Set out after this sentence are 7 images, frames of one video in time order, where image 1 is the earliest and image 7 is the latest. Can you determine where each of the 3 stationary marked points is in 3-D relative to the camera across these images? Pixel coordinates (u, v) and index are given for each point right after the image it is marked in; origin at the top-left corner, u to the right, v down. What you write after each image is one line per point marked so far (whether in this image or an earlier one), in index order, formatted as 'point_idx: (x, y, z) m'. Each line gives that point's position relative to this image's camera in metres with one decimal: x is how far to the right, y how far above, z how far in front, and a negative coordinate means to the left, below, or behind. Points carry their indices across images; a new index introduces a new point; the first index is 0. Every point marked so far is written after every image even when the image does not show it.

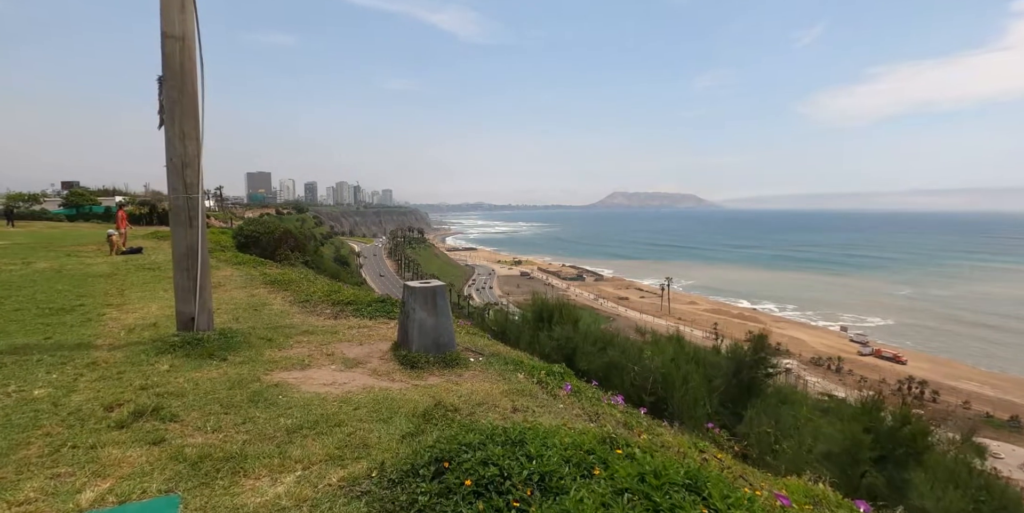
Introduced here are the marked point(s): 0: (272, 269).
0: (-7.1, -0.5, +14.7) m
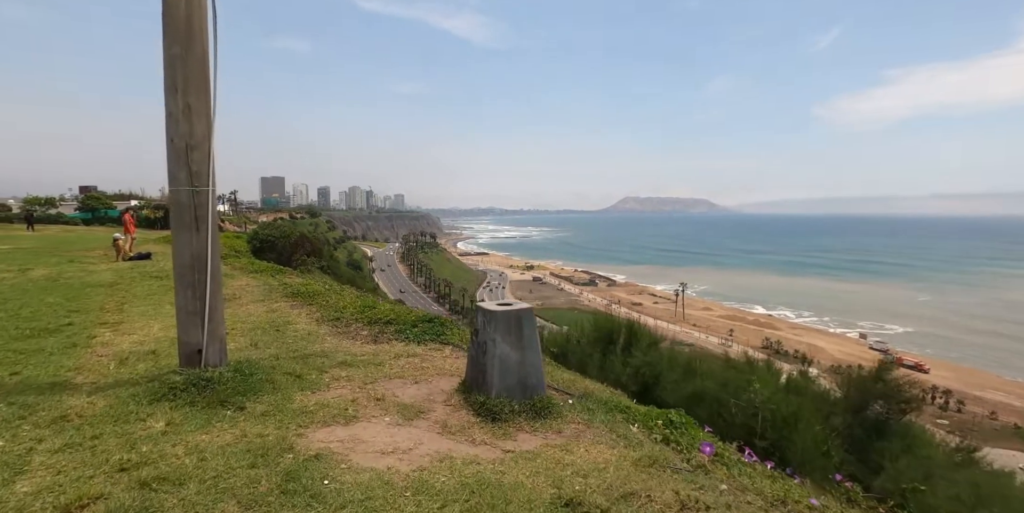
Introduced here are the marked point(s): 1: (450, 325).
0: (-5.8, -0.6, +13.2) m
1: (-0.9, -1.2, +8.2) m
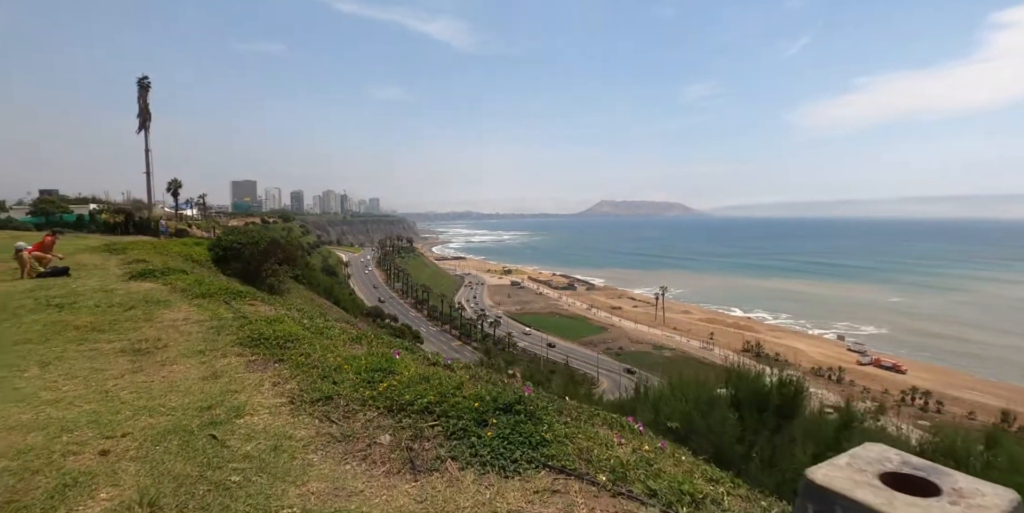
0: (-4.8, -1.0, +9.4) m
1: (+0.3, -1.4, +4.6) m
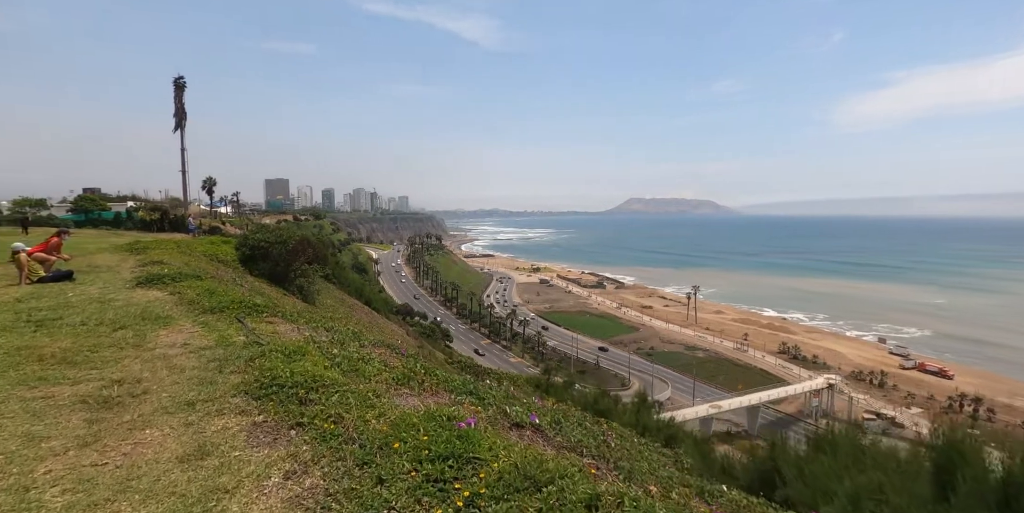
0: (-3.6, -1.1, +7.6) m
1: (+1.2, -1.6, +2.5) m
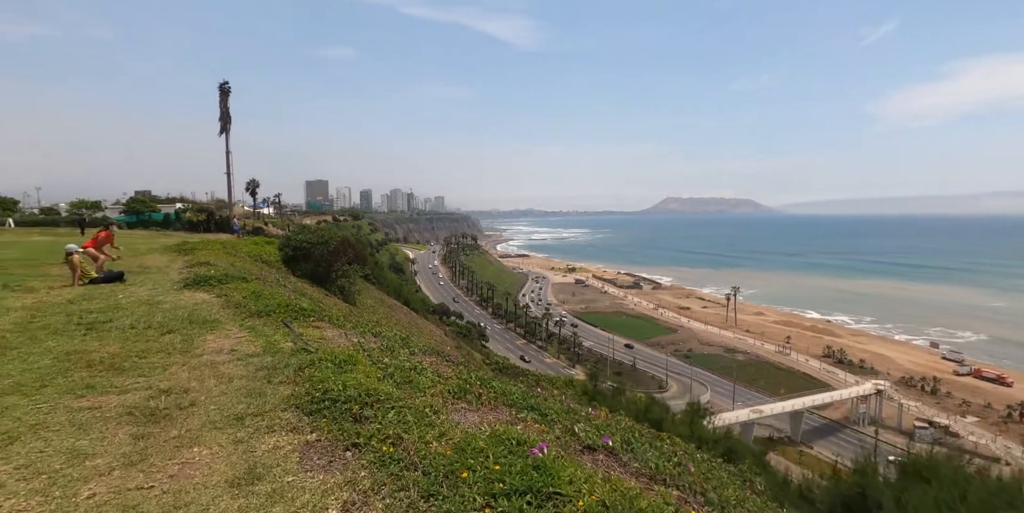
0: (-2.8, -1.1, +7.3) m
1: (+1.7, -1.6, +2.0) m
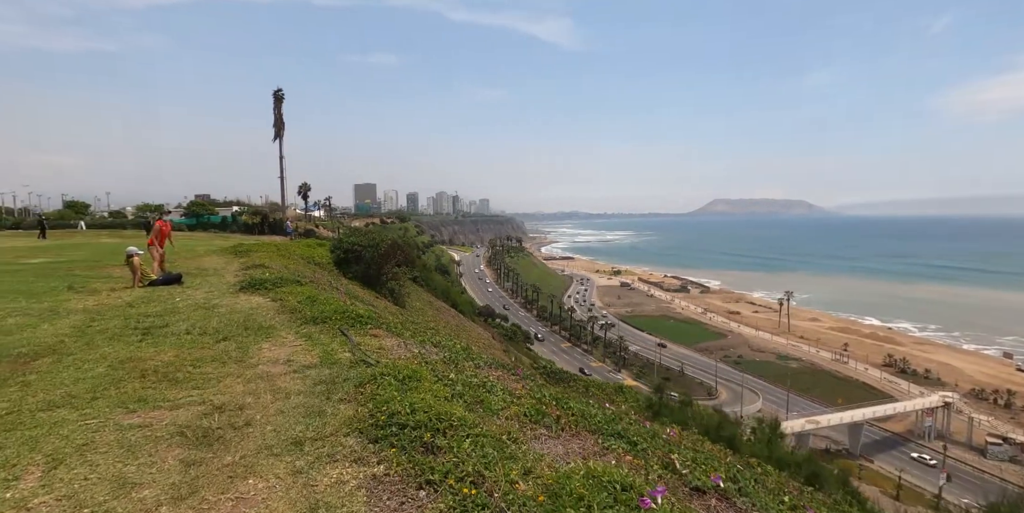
0: (-1.9, -1.1, +6.9) m
1: (+2.2, -1.6, +1.2) m
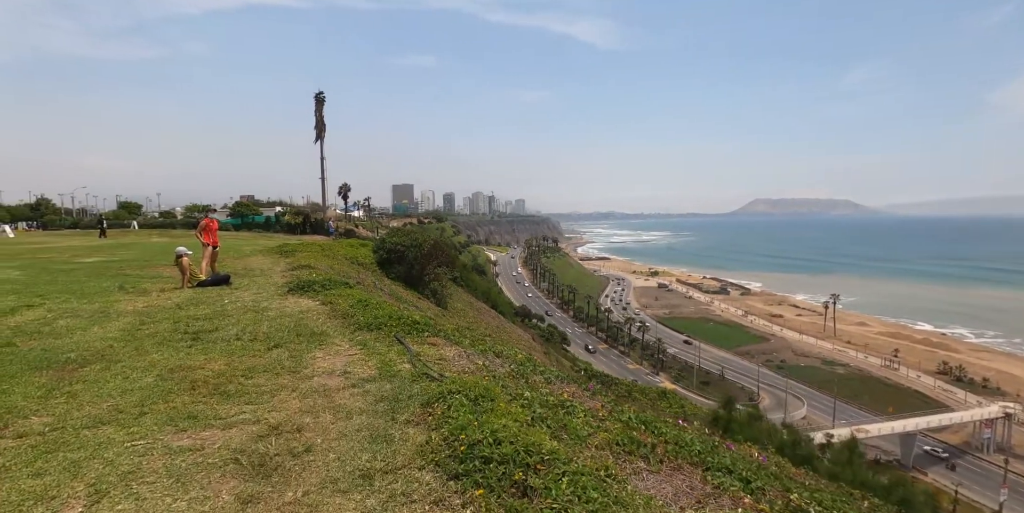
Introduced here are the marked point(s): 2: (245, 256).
0: (-1.0, -1.2, +6.4) m
1: (+2.6, -1.7, +0.4) m
2: (-8.5, 0.0, +16.8) m
